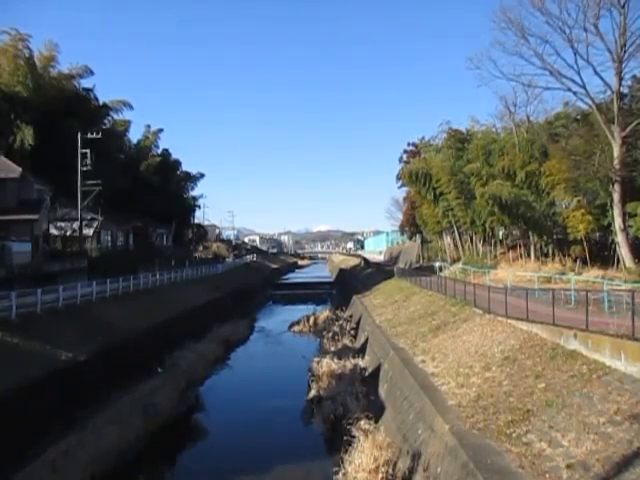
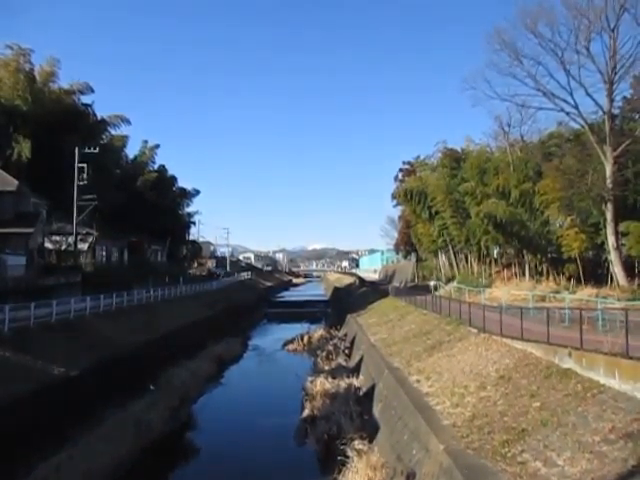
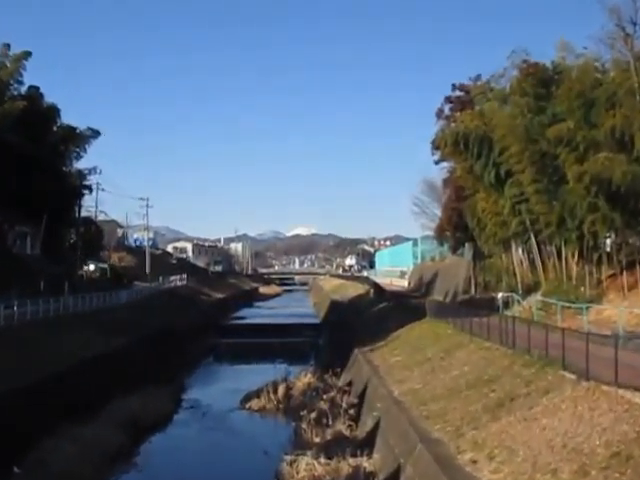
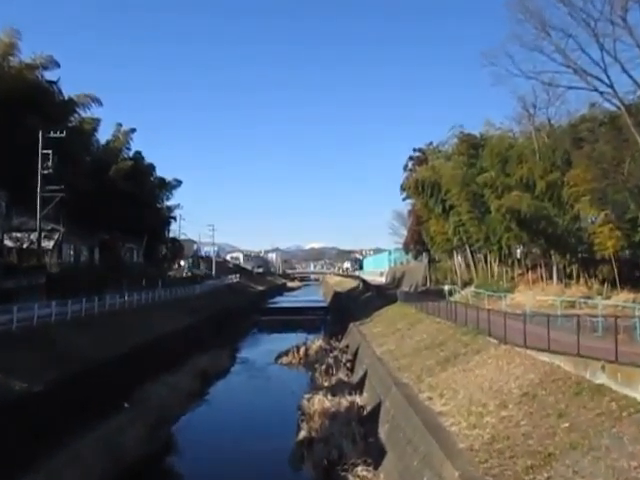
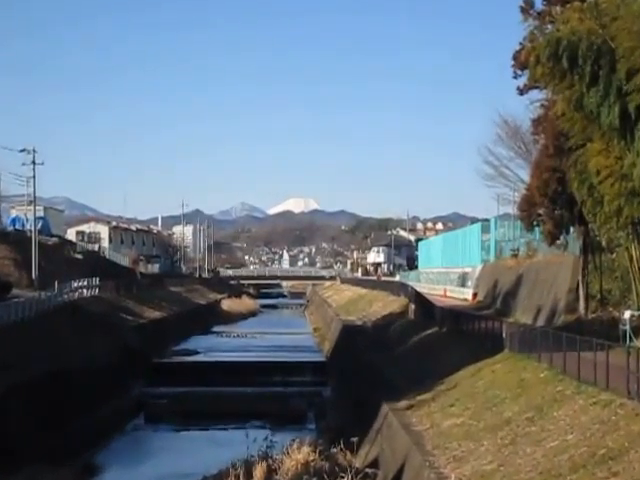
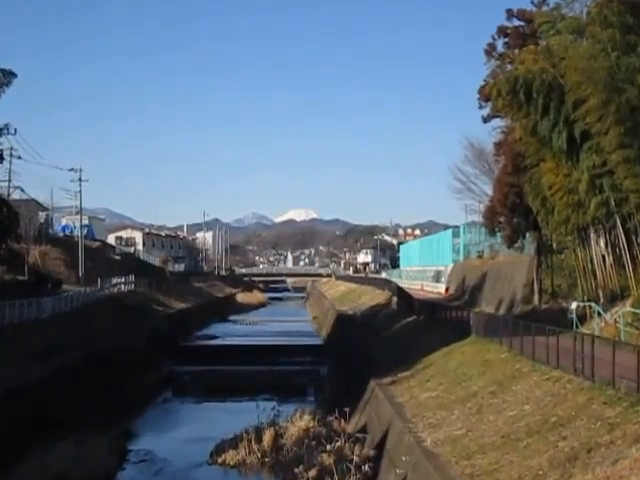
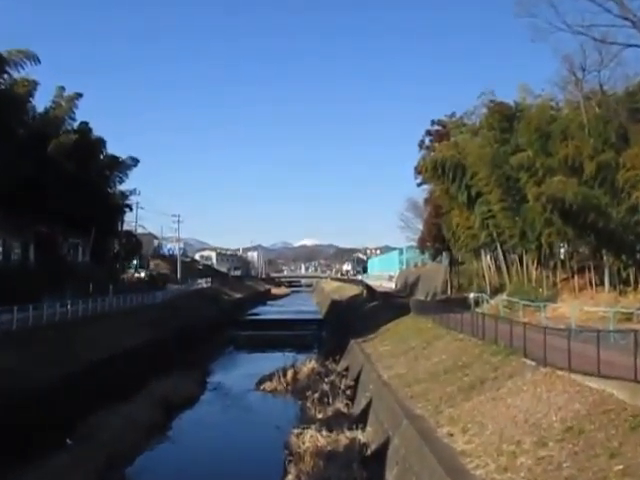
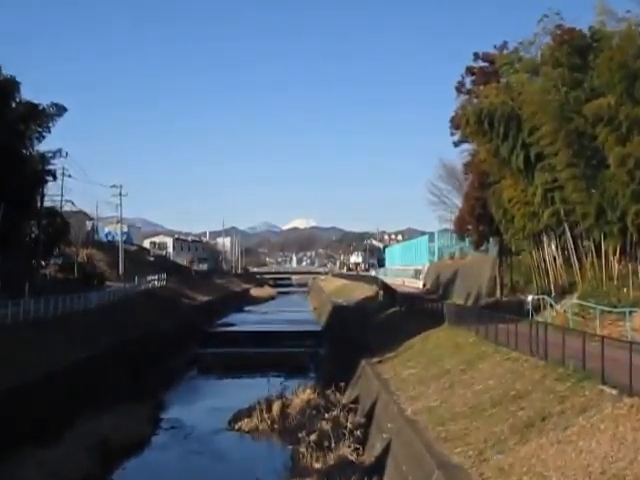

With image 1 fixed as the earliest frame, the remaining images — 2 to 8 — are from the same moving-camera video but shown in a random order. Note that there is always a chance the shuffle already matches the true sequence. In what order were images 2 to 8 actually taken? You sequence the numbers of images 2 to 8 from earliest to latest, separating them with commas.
2, 4, 7, 3, 8, 6, 5
